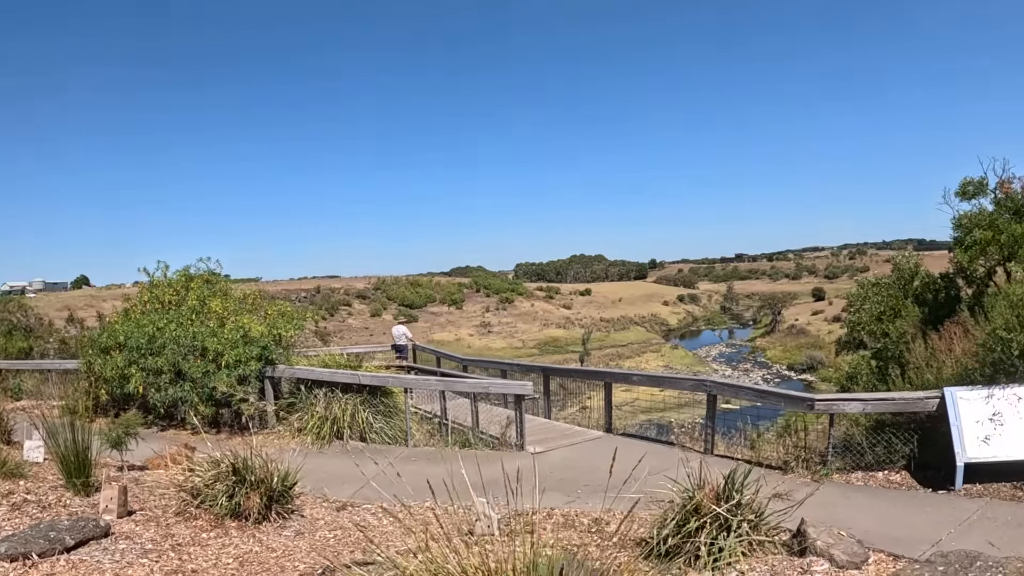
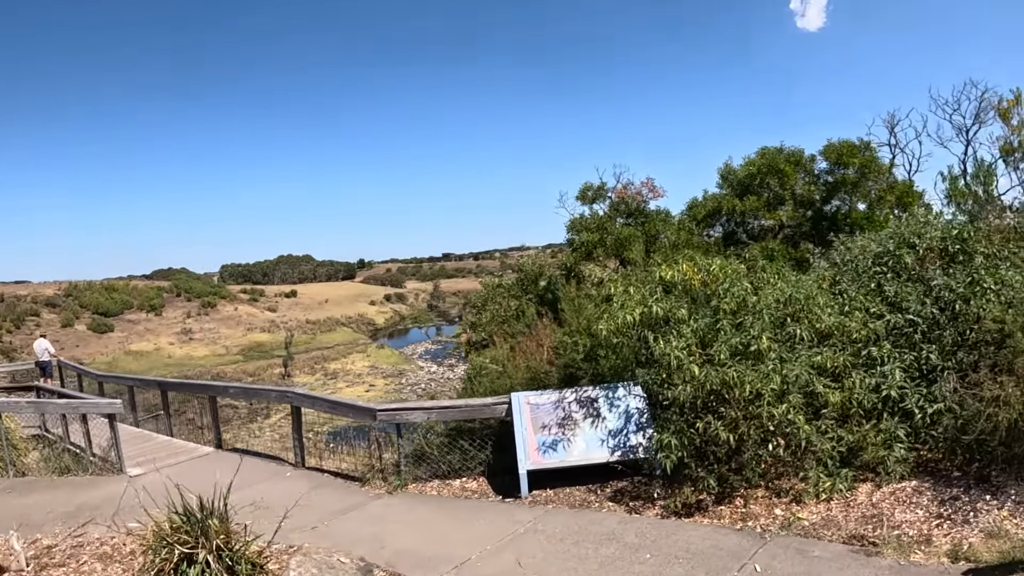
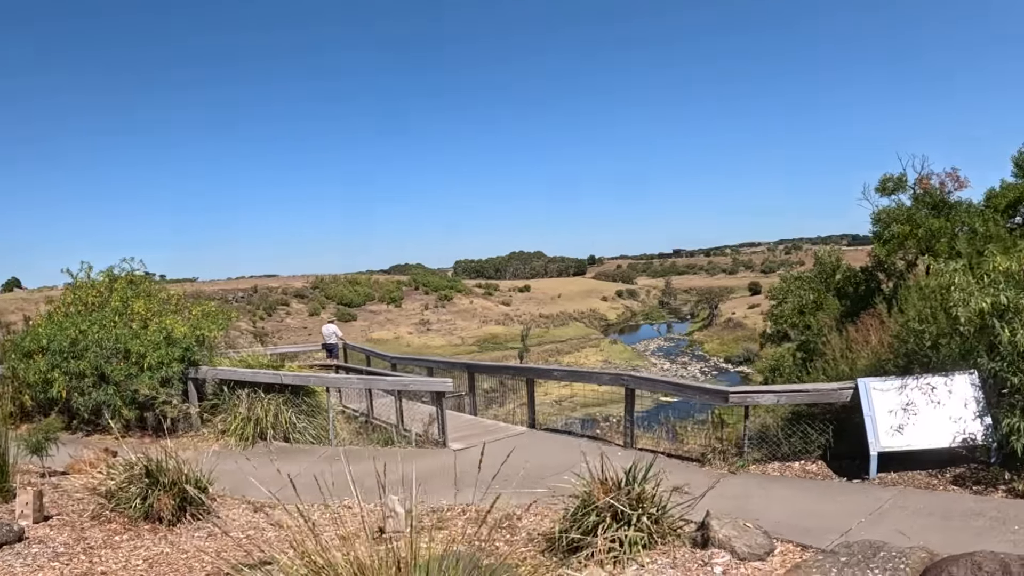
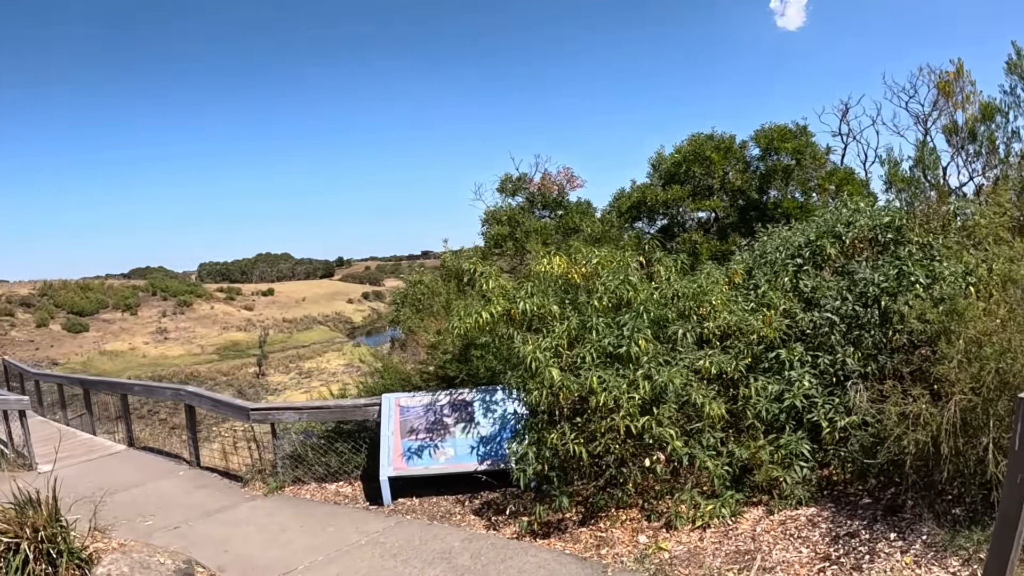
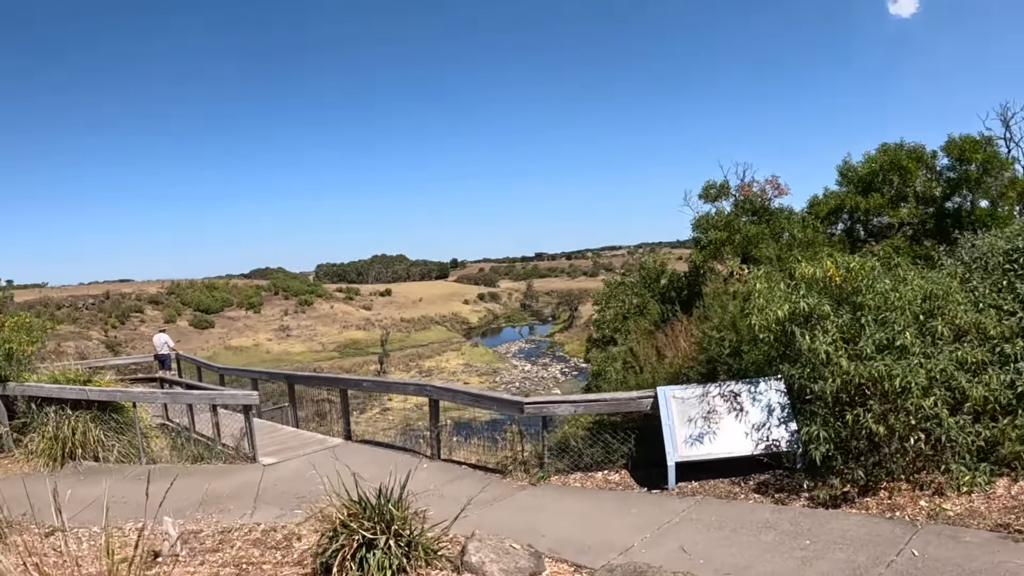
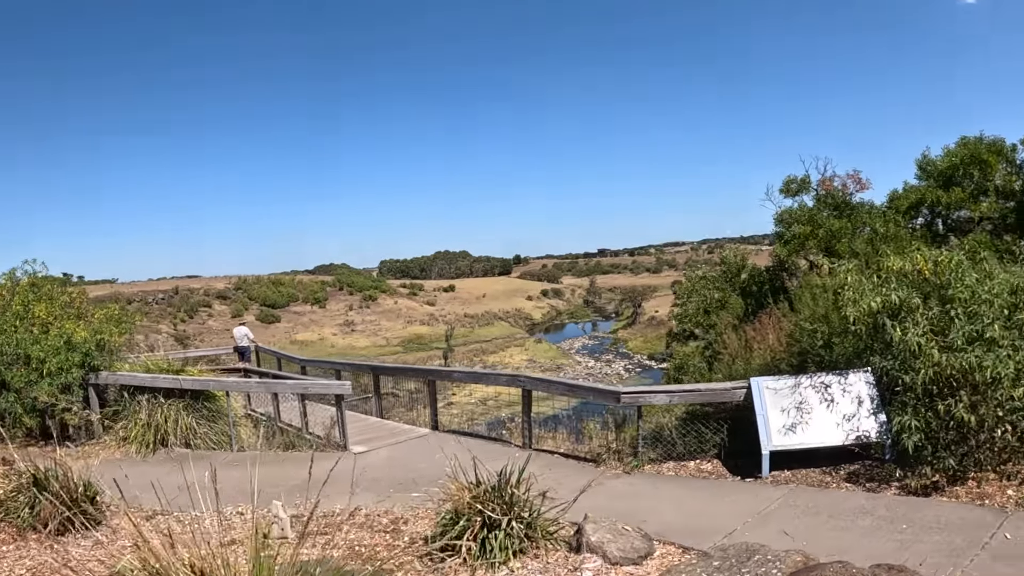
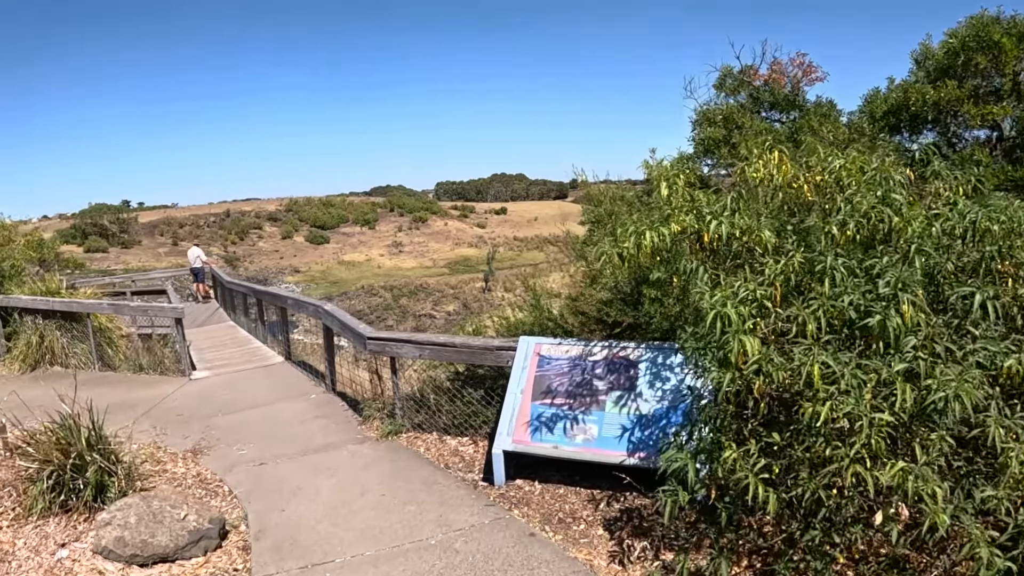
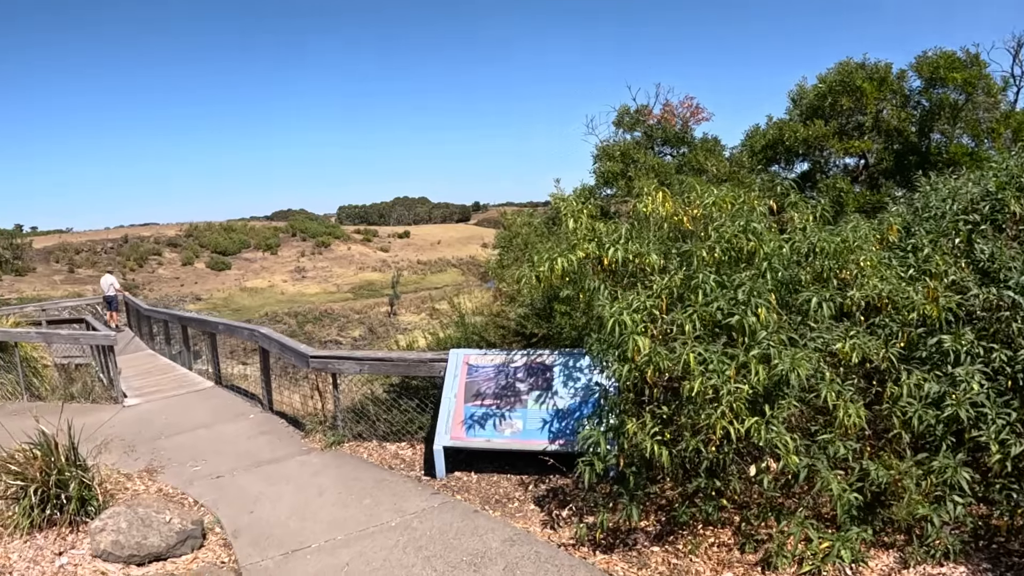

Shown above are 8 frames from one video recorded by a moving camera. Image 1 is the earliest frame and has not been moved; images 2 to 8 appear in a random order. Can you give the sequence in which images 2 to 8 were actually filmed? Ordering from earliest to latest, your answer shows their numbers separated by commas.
3, 6, 5, 2, 4, 8, 7
